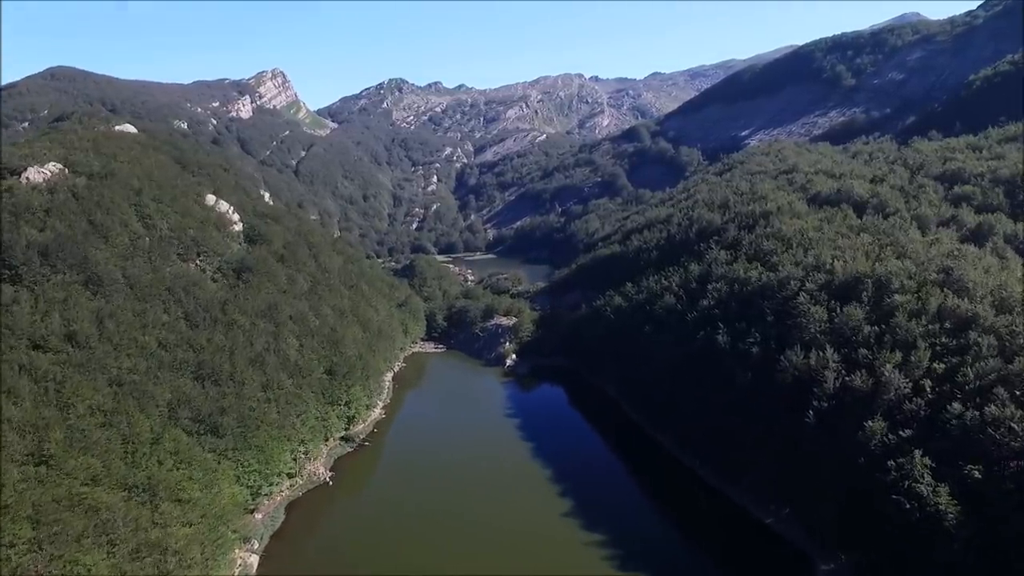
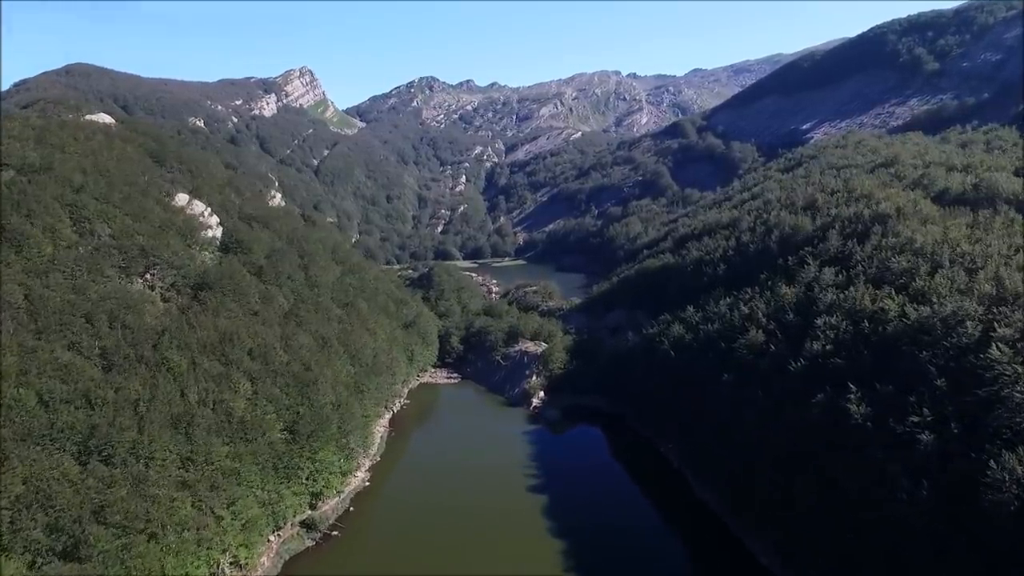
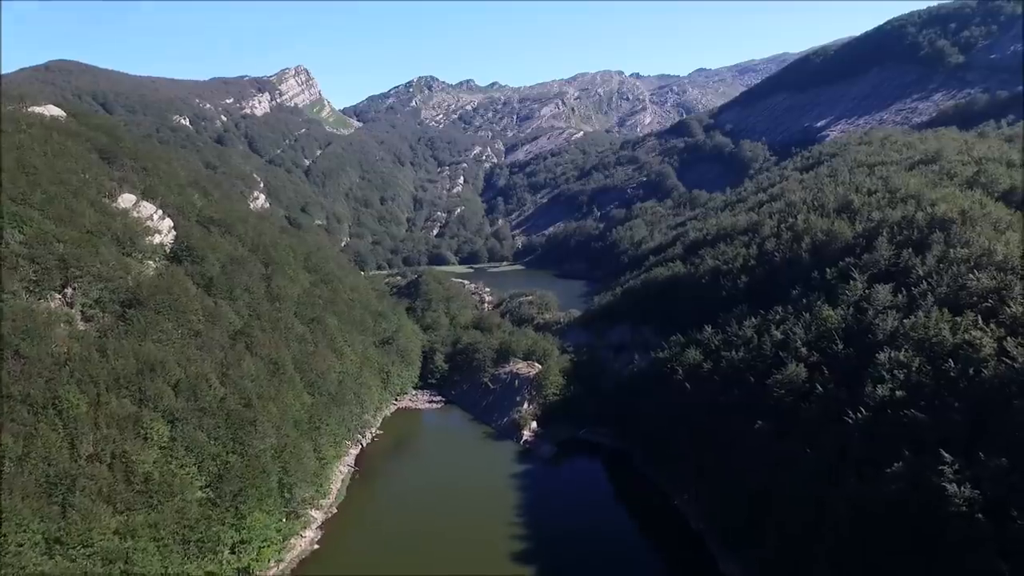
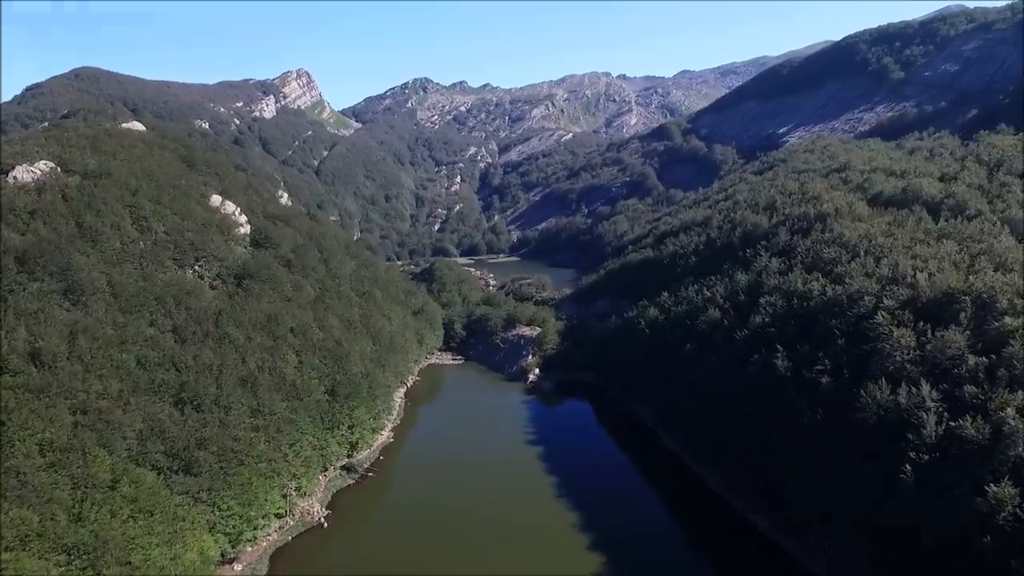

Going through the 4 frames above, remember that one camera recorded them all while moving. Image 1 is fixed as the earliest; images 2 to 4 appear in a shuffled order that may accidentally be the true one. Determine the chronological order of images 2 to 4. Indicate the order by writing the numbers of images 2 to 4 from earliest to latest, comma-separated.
4, 2, 3
